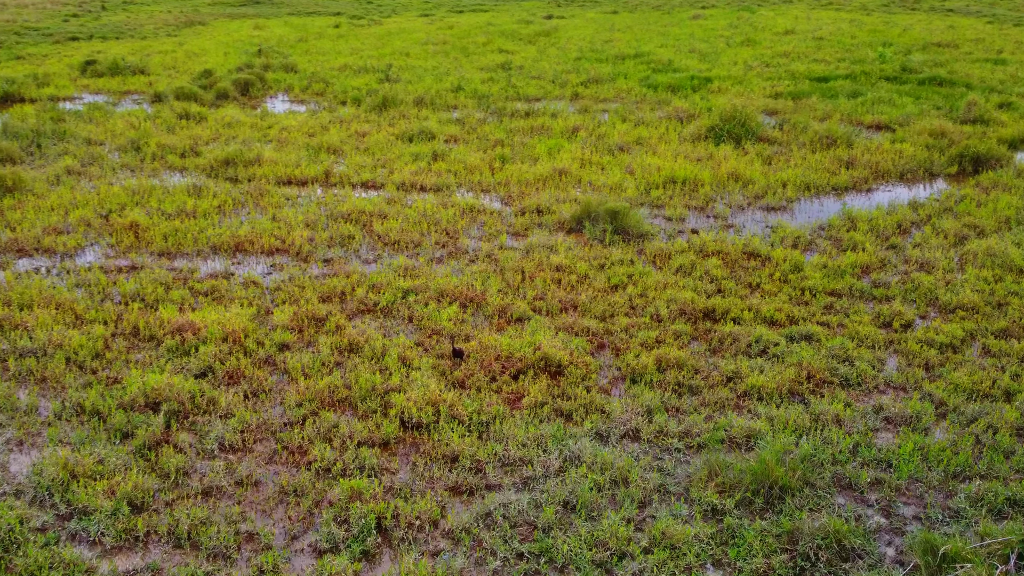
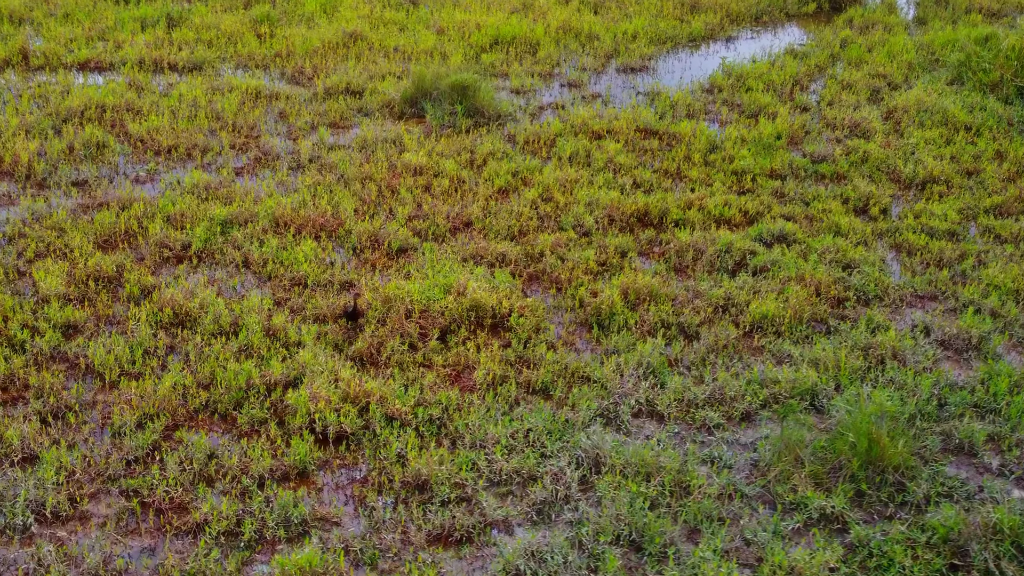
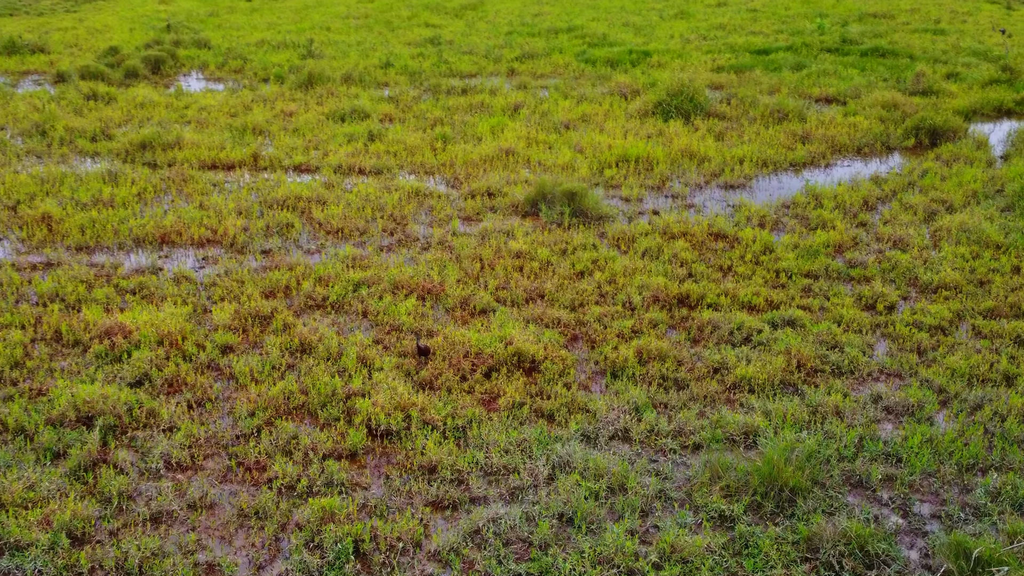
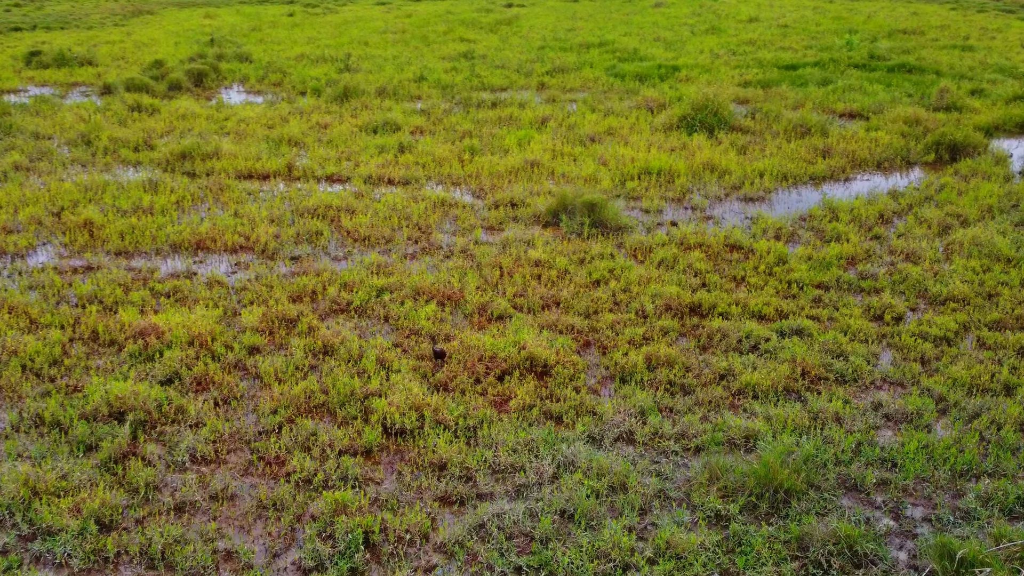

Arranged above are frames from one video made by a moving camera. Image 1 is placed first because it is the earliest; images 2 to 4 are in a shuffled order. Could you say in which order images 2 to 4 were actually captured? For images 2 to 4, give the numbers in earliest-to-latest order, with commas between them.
4, 3, 2
